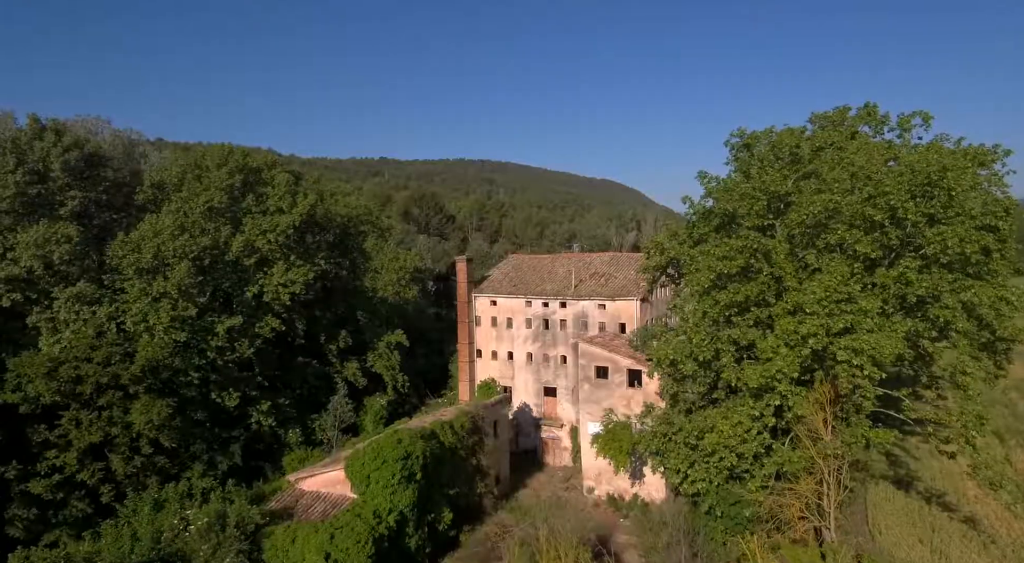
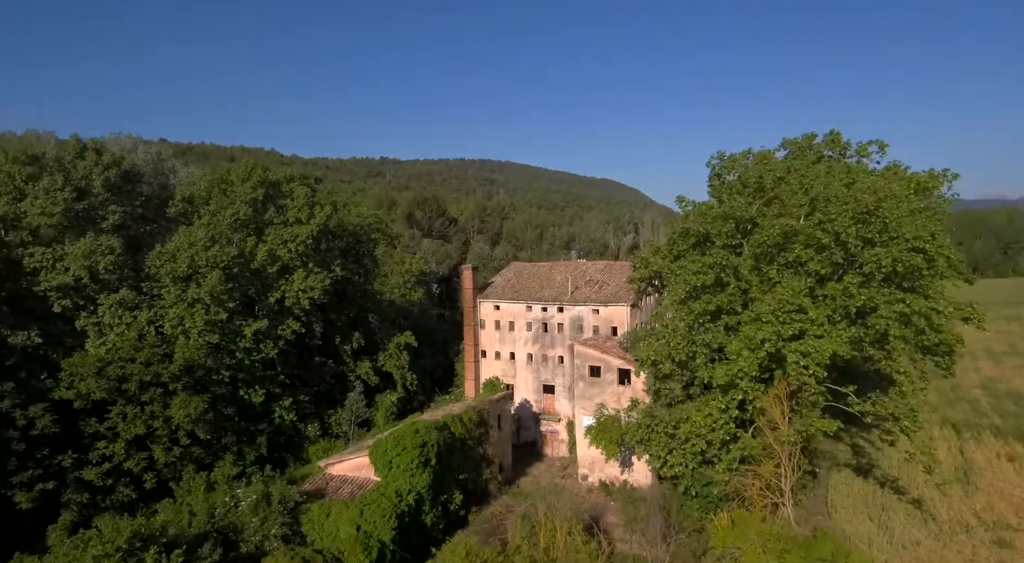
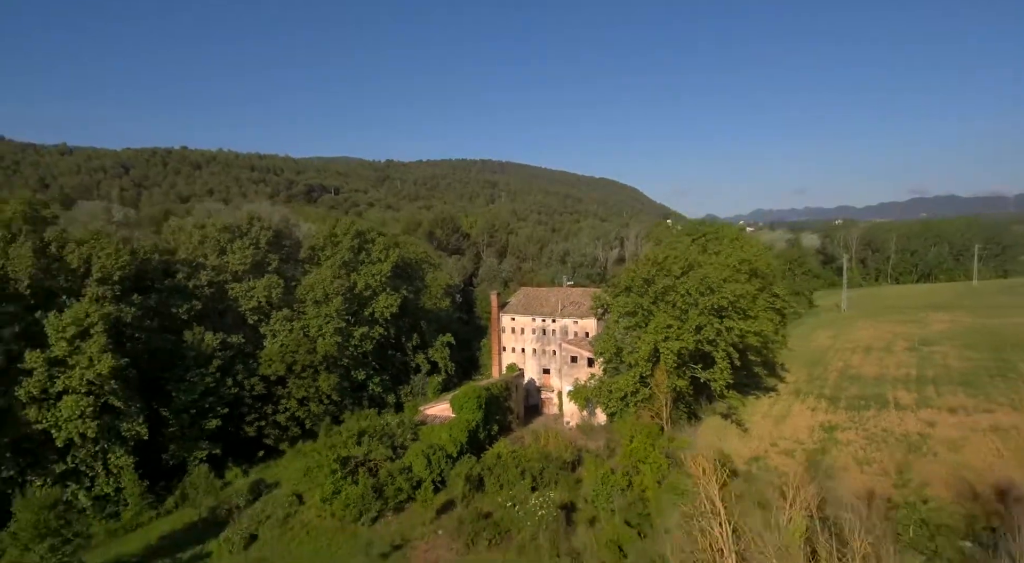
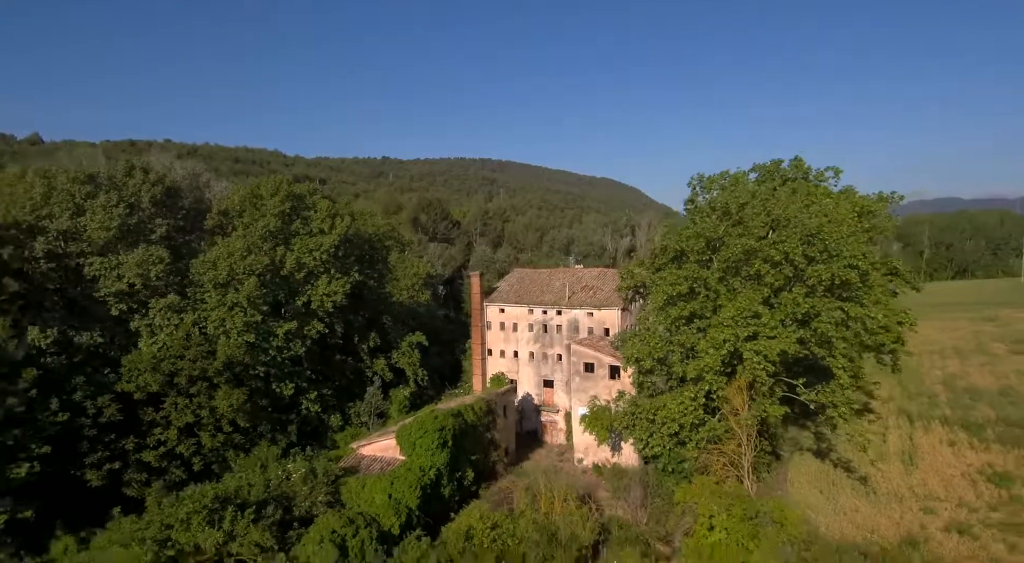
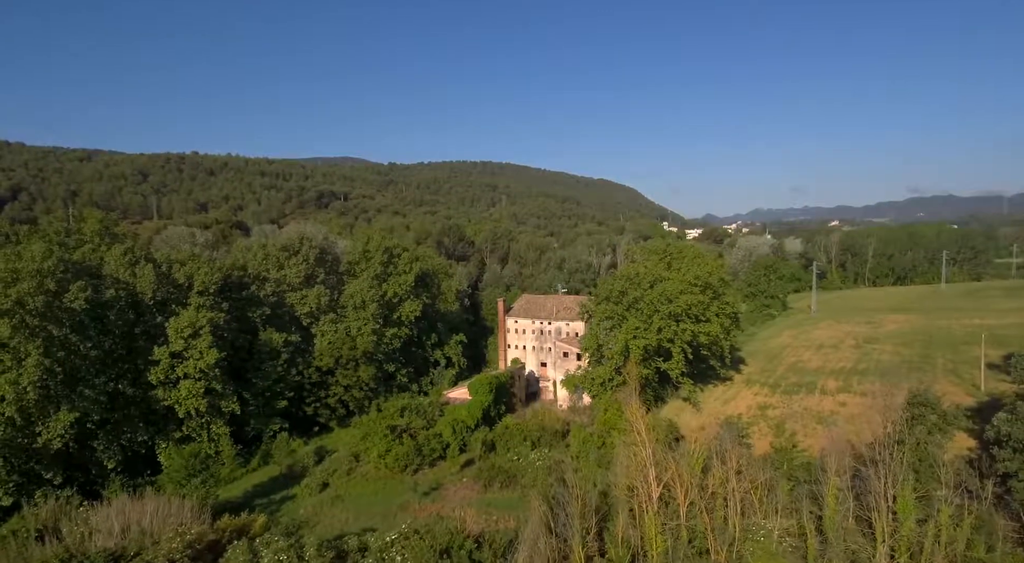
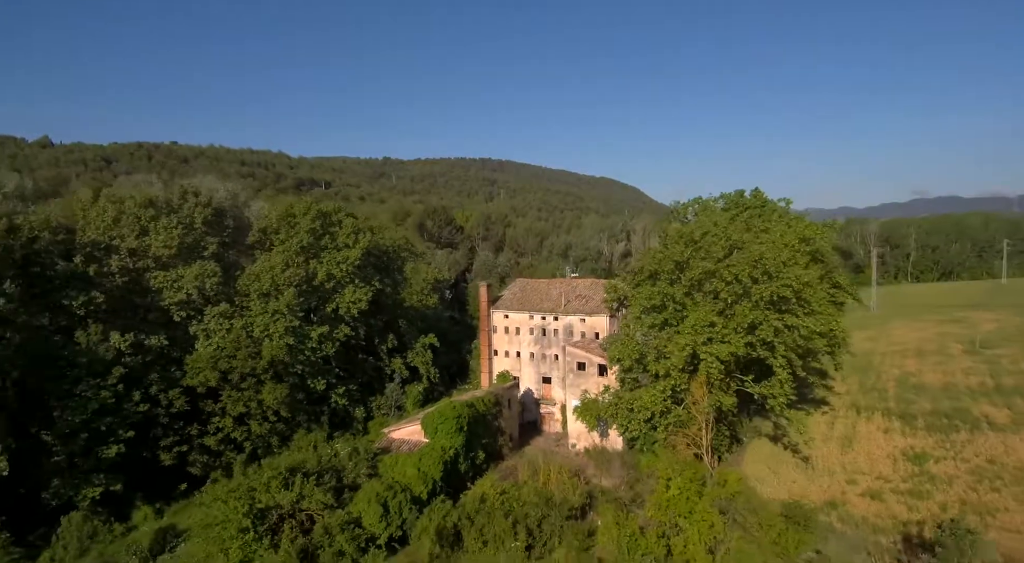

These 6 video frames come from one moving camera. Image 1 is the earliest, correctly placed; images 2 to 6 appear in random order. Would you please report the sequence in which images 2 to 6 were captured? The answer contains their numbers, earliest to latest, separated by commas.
2, 4, 6, 3, 5
